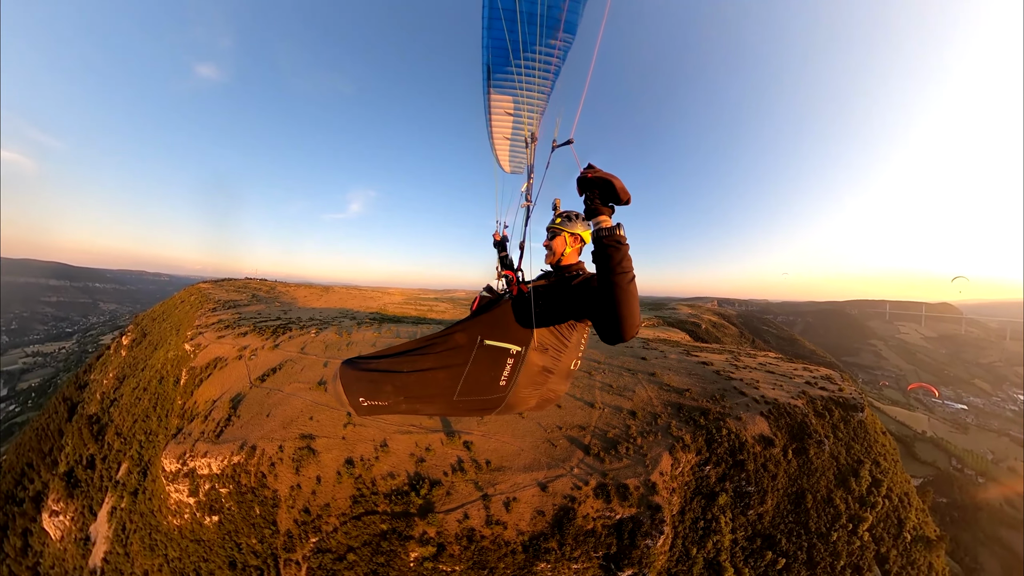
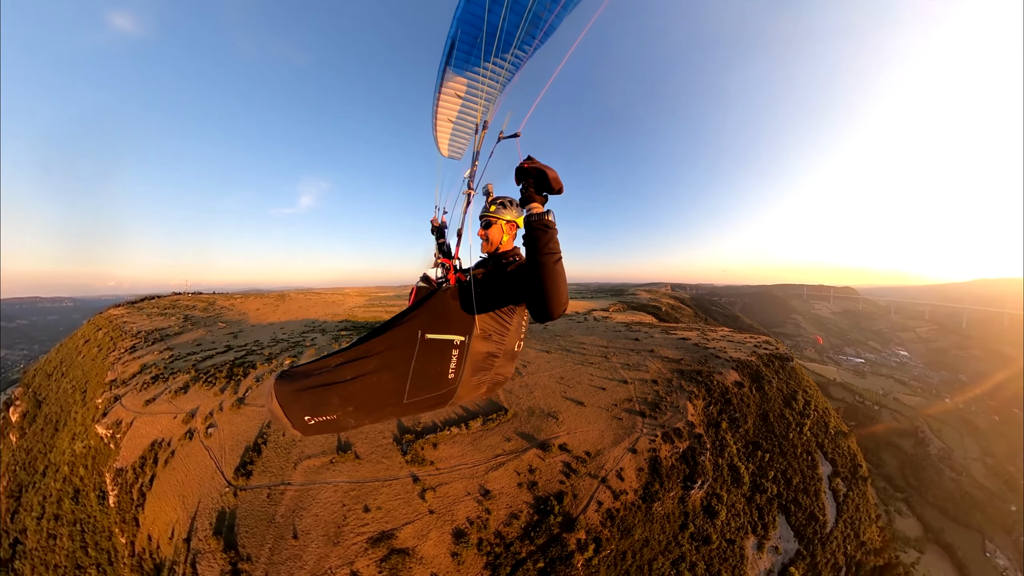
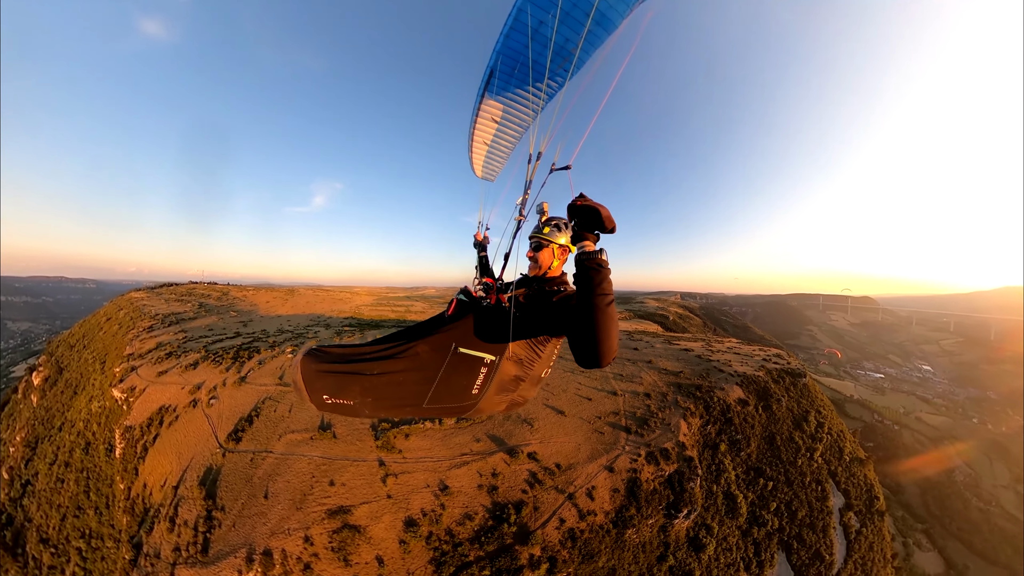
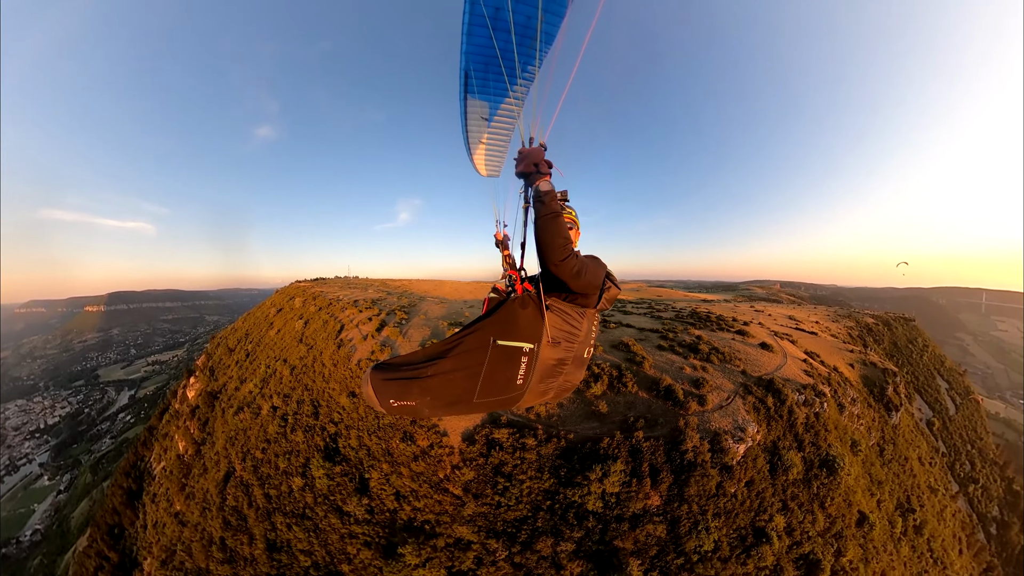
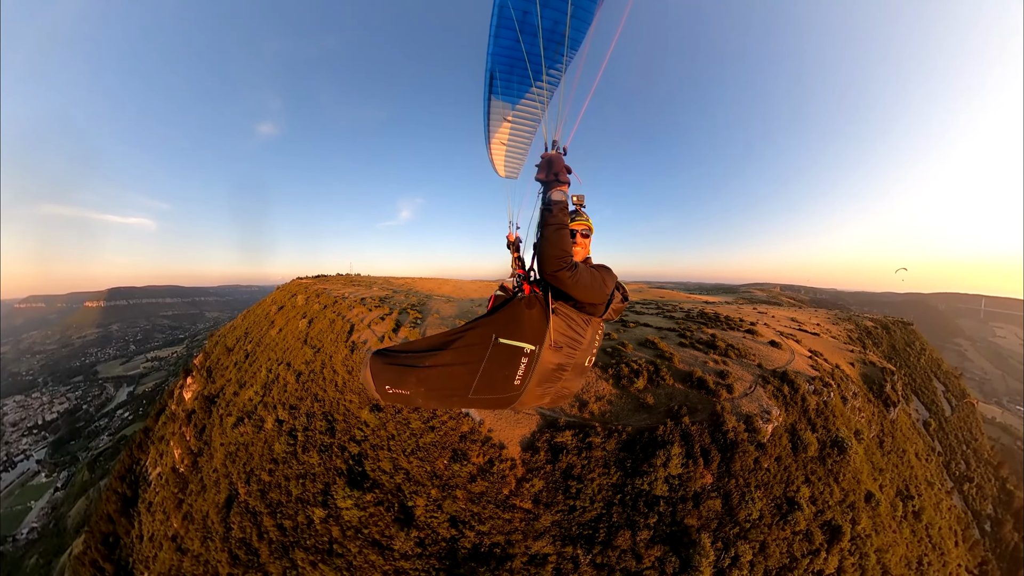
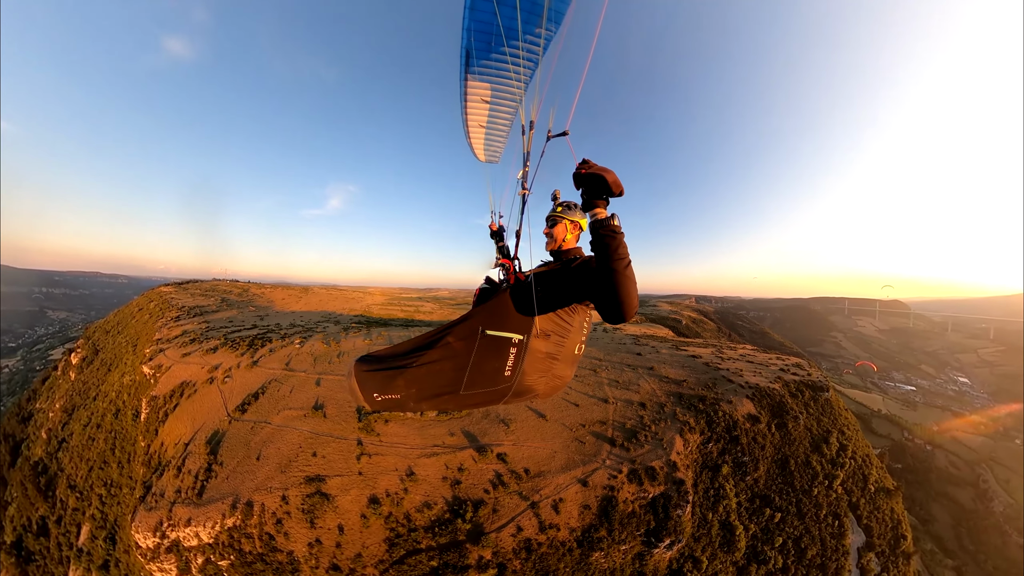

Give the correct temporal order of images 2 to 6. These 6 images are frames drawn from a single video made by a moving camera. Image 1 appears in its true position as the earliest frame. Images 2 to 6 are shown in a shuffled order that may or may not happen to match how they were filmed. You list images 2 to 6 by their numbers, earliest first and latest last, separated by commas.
6, 3, 2, 4, 5
